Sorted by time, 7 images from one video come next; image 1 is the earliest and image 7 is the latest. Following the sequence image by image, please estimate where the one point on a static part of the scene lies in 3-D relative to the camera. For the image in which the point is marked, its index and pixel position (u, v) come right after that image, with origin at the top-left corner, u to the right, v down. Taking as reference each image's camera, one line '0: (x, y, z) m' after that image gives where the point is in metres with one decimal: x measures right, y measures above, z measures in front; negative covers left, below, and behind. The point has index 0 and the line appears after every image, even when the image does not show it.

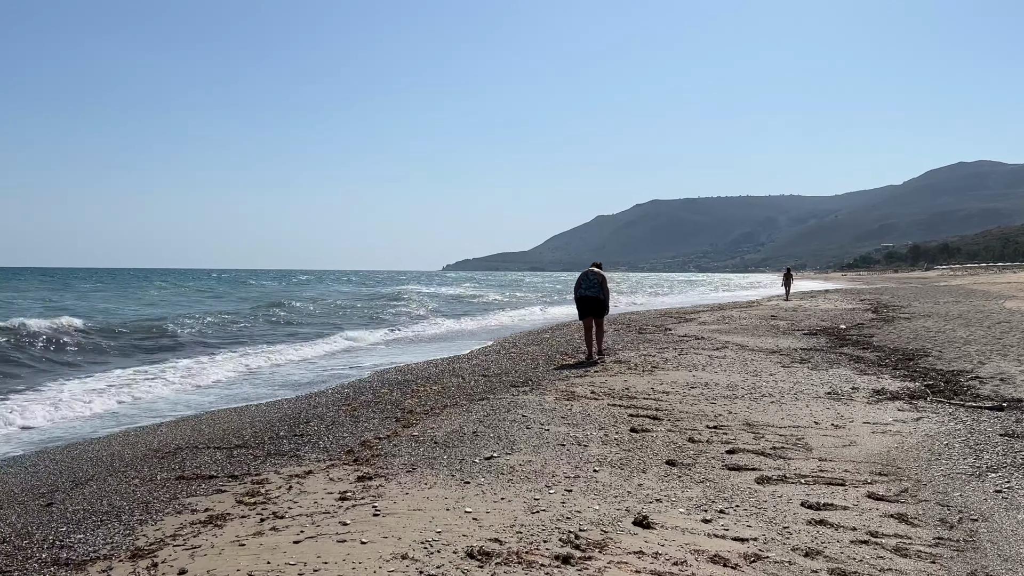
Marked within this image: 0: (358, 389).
0: (-1.9, -1.2, +10.6) m
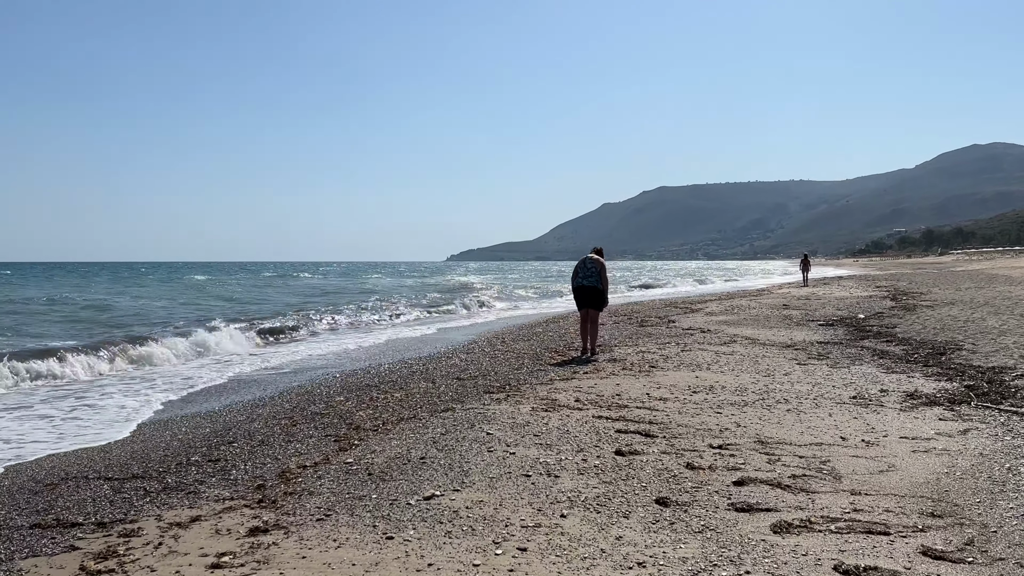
0: (-2.1, -1.1, +9.3) m
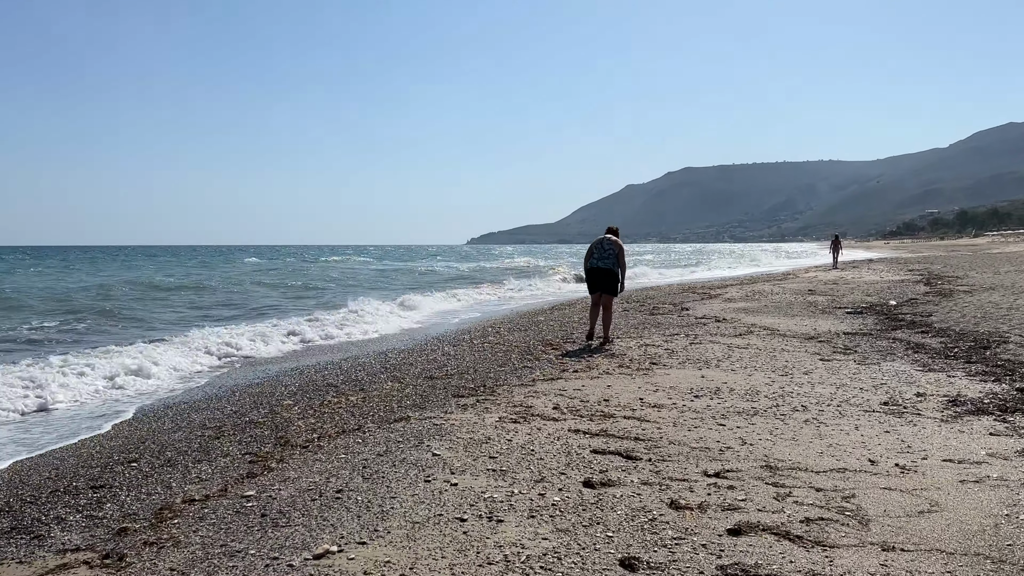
0: (-2.3, -1.0, +8.2) m
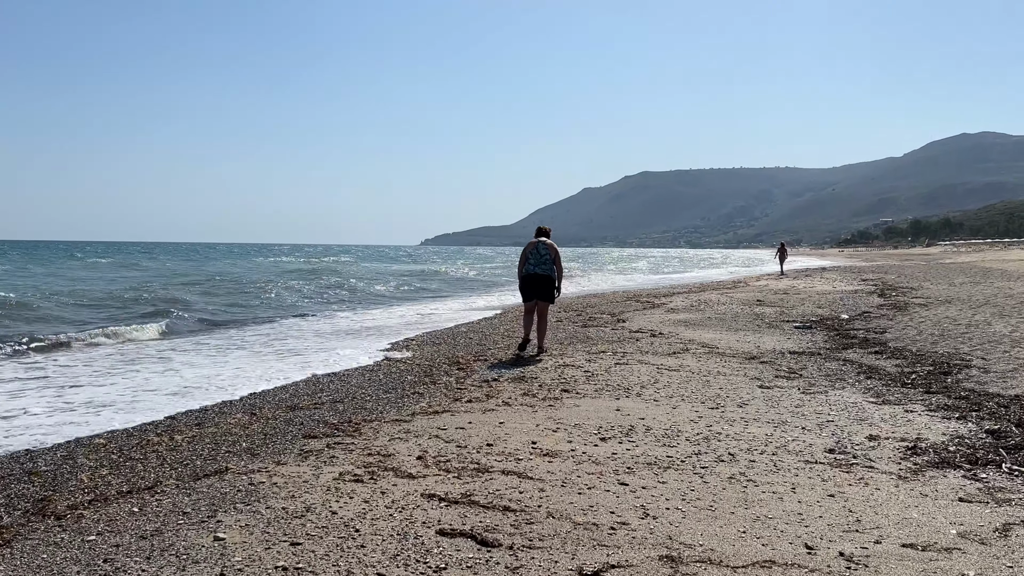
0: (-3.2, -1.1, +6.6) m
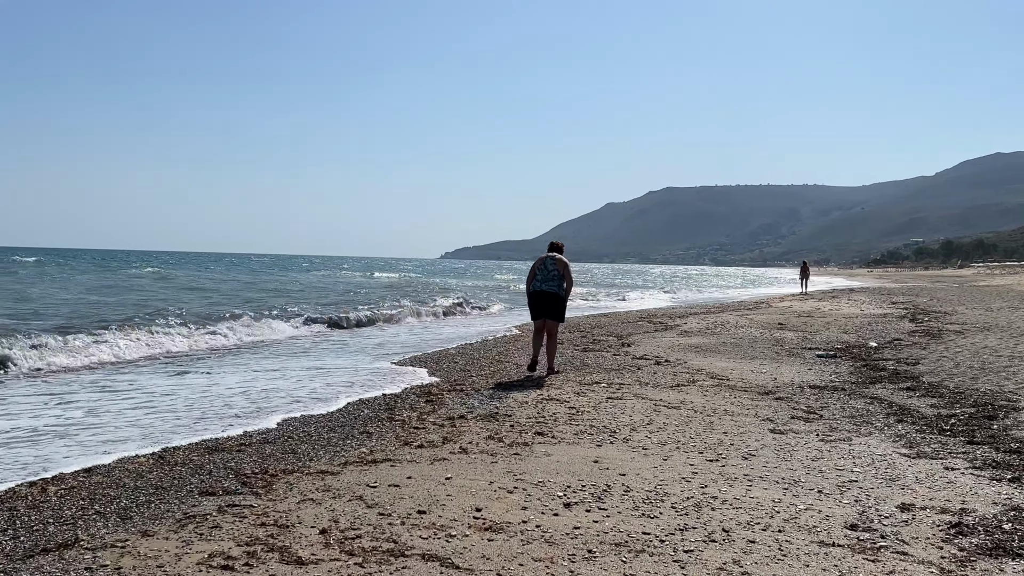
0: (-3.5, -1.2, +5.6) m
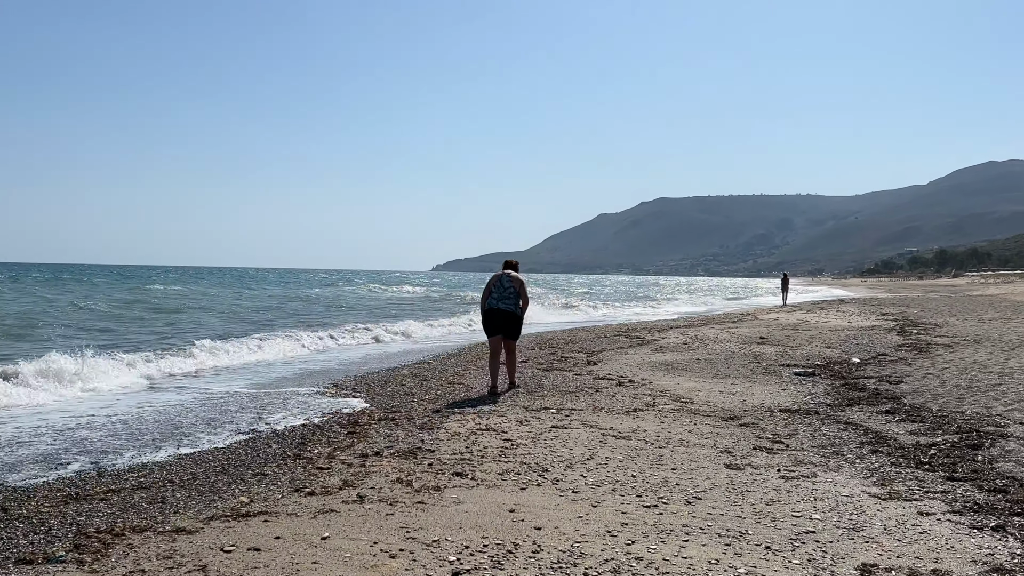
0: (-4.1, -1.3, +4.7) m
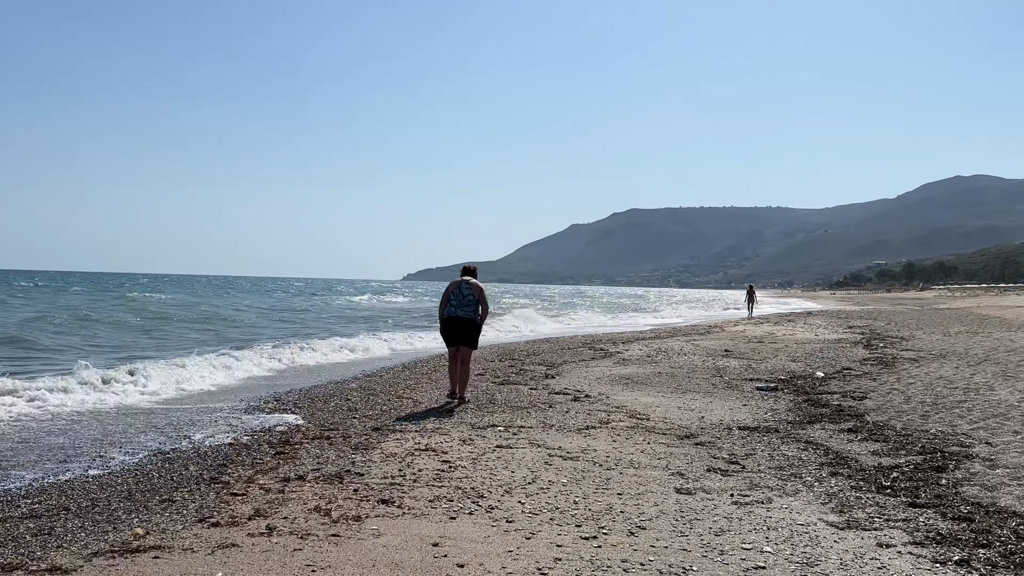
0: (-4.4, -1.3, +4.2) m
